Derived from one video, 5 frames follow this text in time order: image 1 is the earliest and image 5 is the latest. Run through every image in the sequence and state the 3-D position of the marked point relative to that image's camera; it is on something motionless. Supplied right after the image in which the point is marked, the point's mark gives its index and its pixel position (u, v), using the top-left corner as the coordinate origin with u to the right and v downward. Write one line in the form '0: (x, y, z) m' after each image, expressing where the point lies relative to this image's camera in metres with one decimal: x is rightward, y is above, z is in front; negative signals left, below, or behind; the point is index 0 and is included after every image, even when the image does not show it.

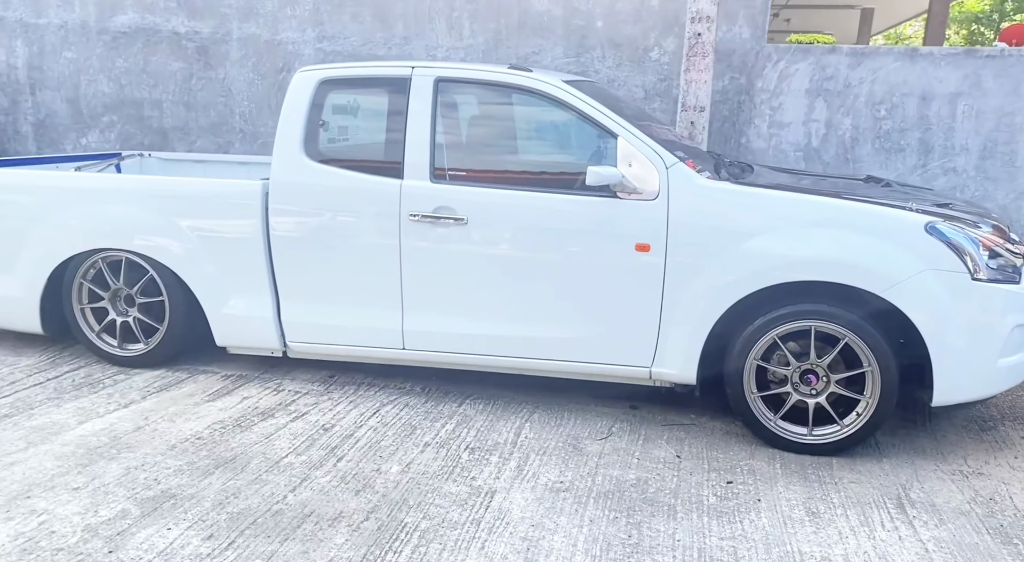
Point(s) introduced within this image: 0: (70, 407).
0: (-2.1, -0.6, +3.9) m
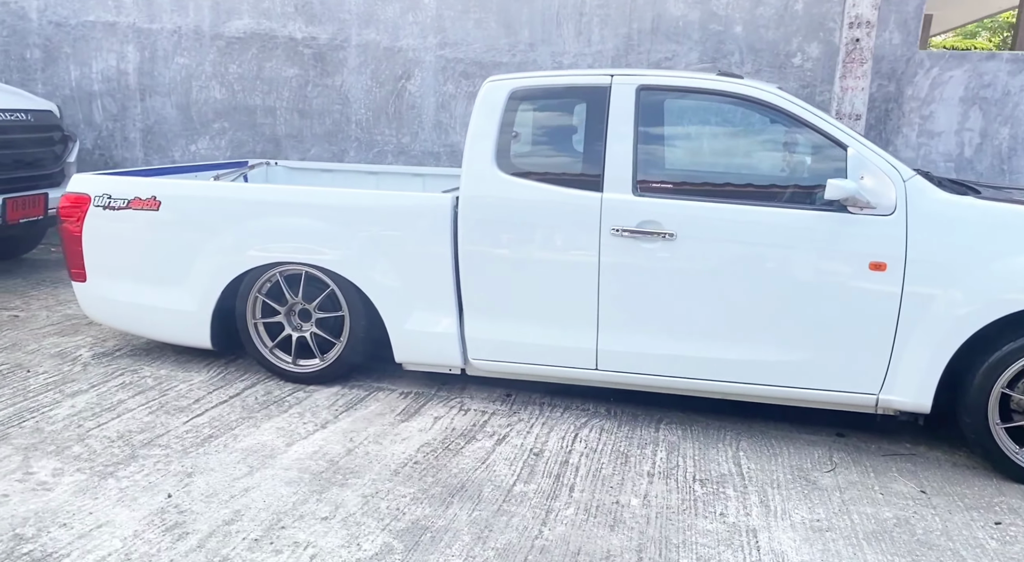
0: (-1.1, -0.7, +3.7) m
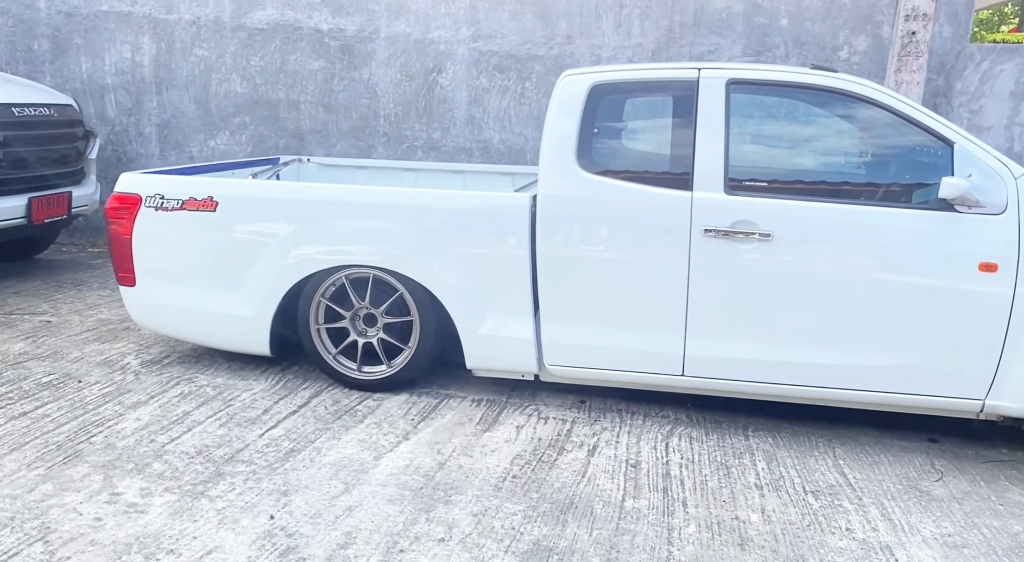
0: (-0.7, -0.7, +3.6) m
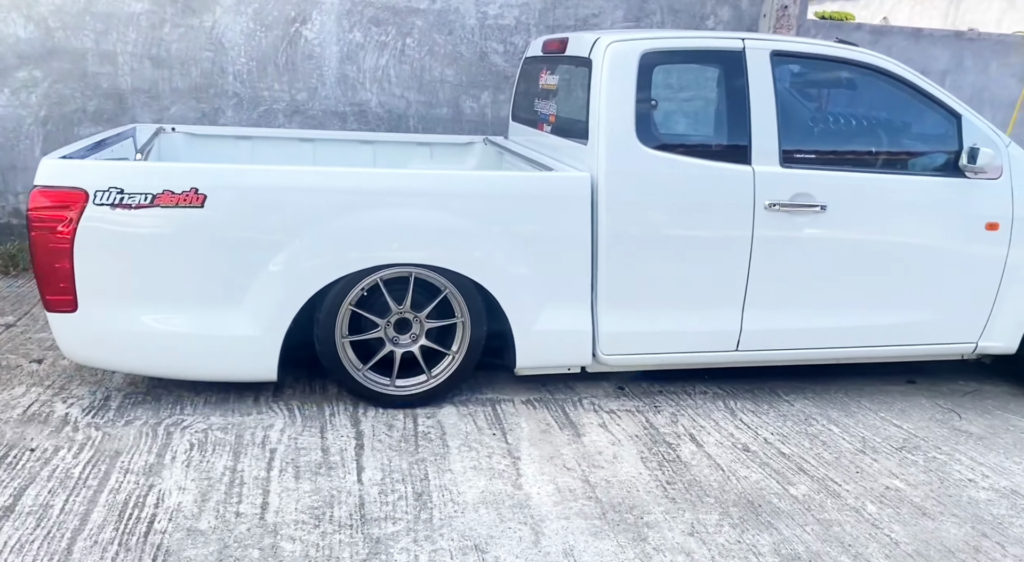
0: (-0.2, -0.7, +3.1) m
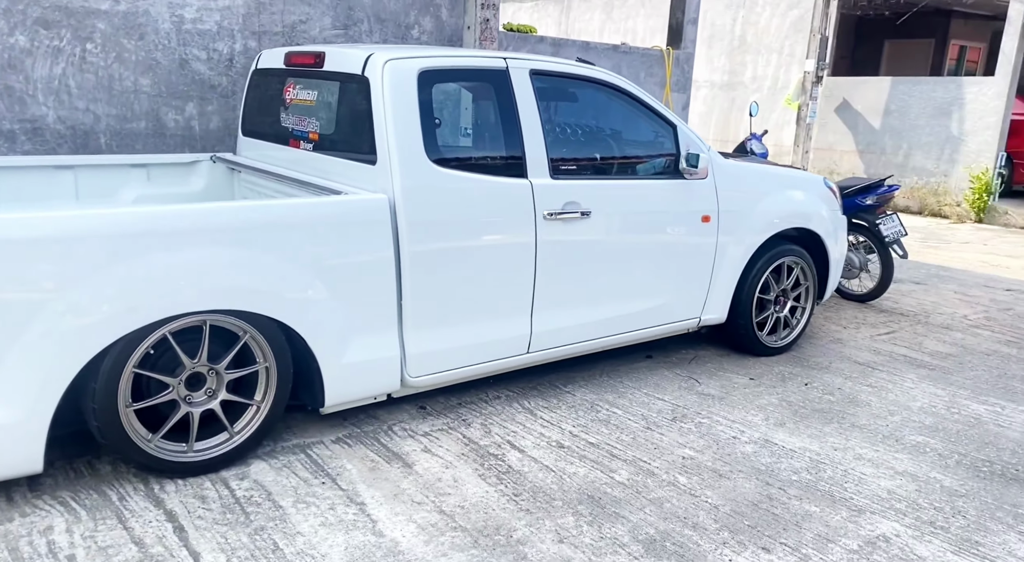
0: (-0.7, -0.9, +2.8) m
